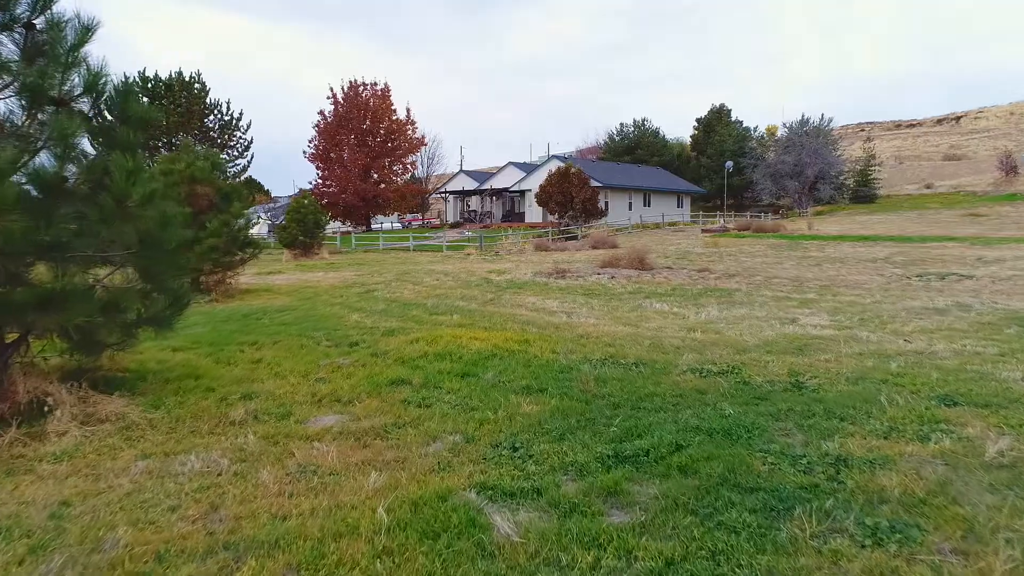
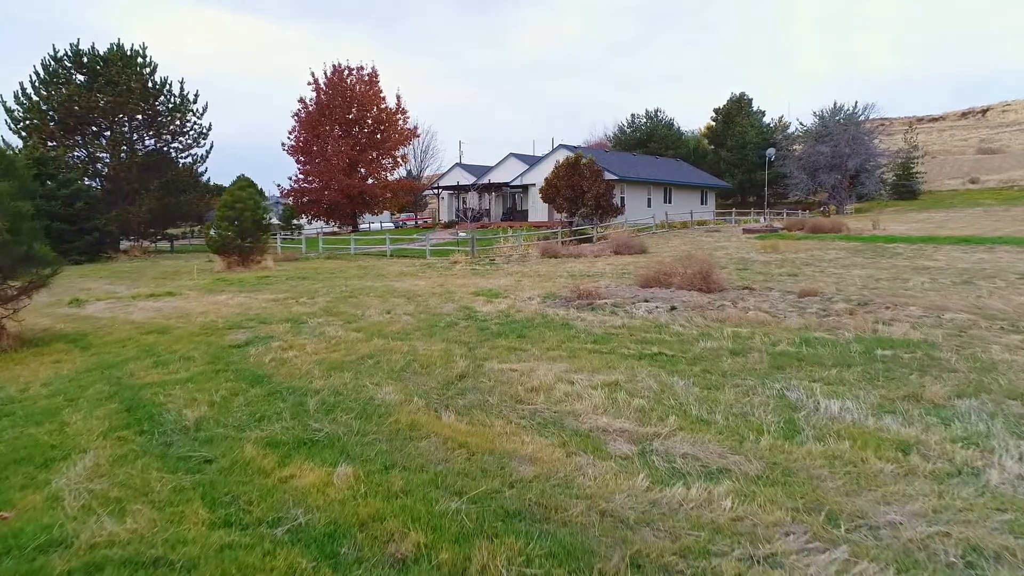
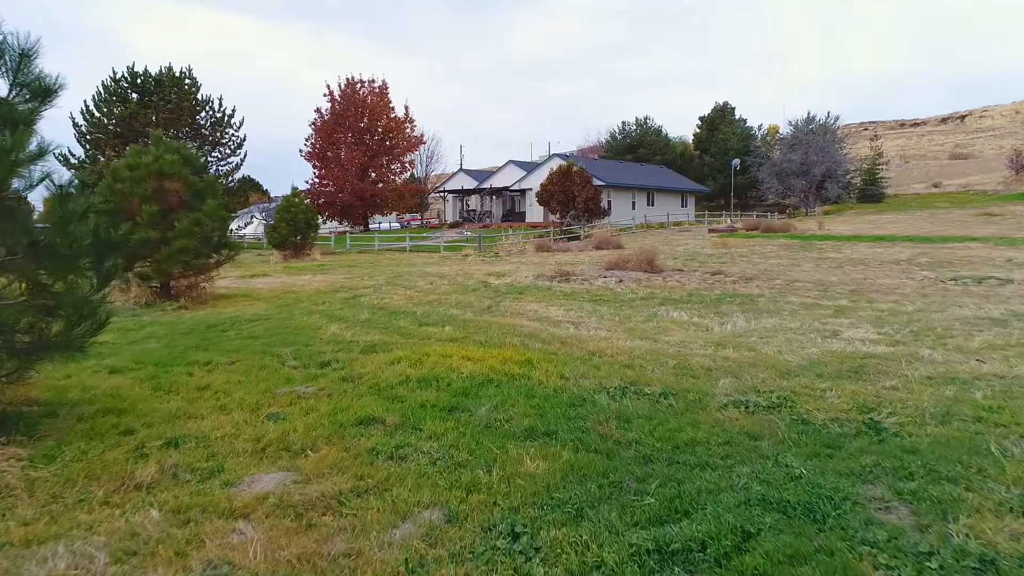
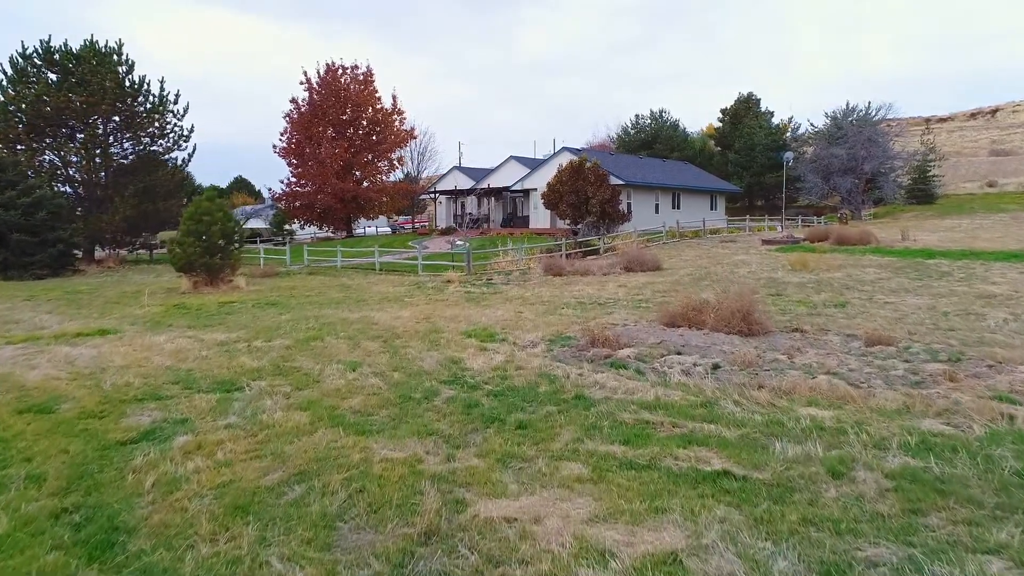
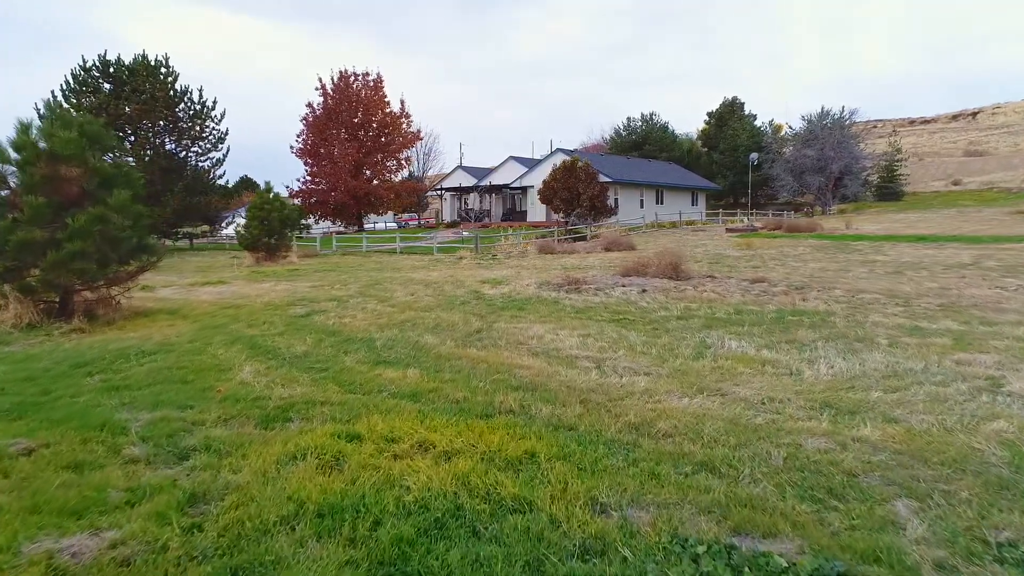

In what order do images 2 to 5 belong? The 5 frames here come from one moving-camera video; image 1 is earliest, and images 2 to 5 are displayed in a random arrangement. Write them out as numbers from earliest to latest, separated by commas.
3, 5, 2, 4
